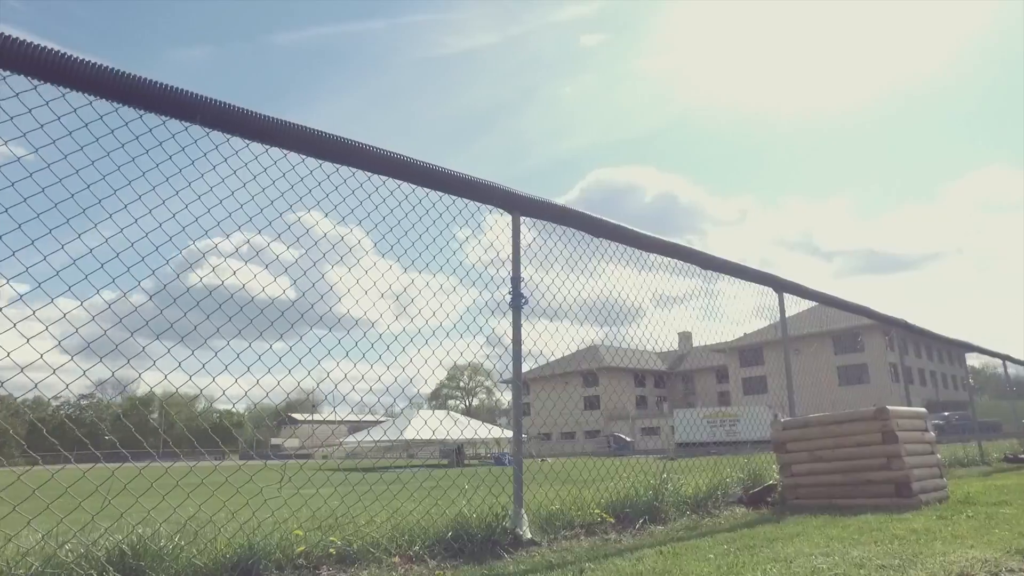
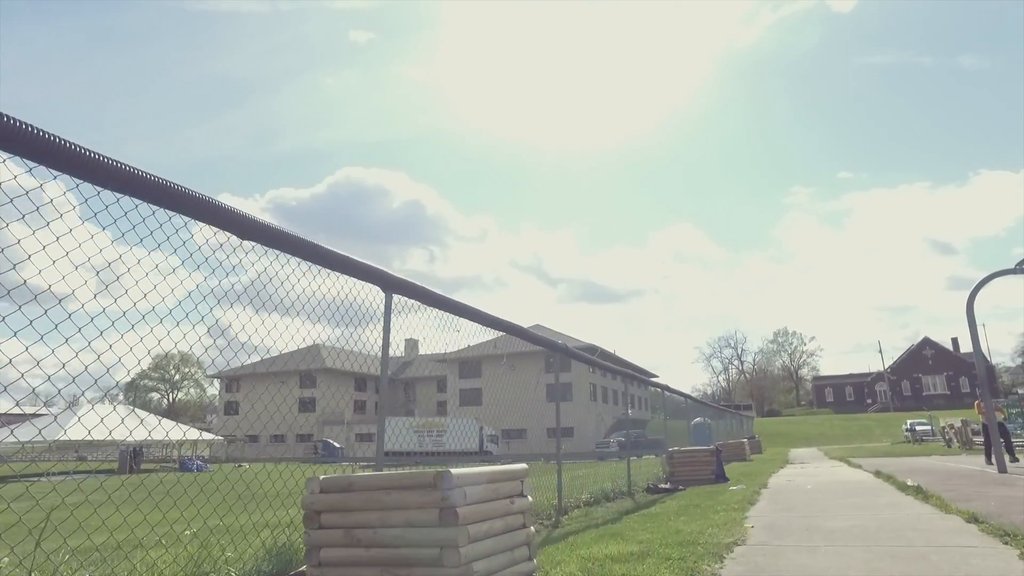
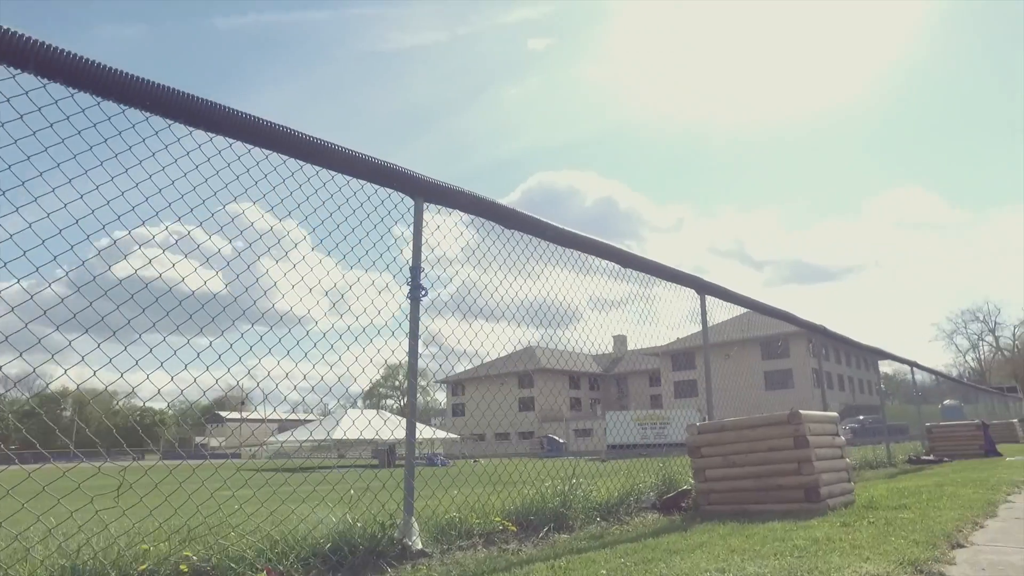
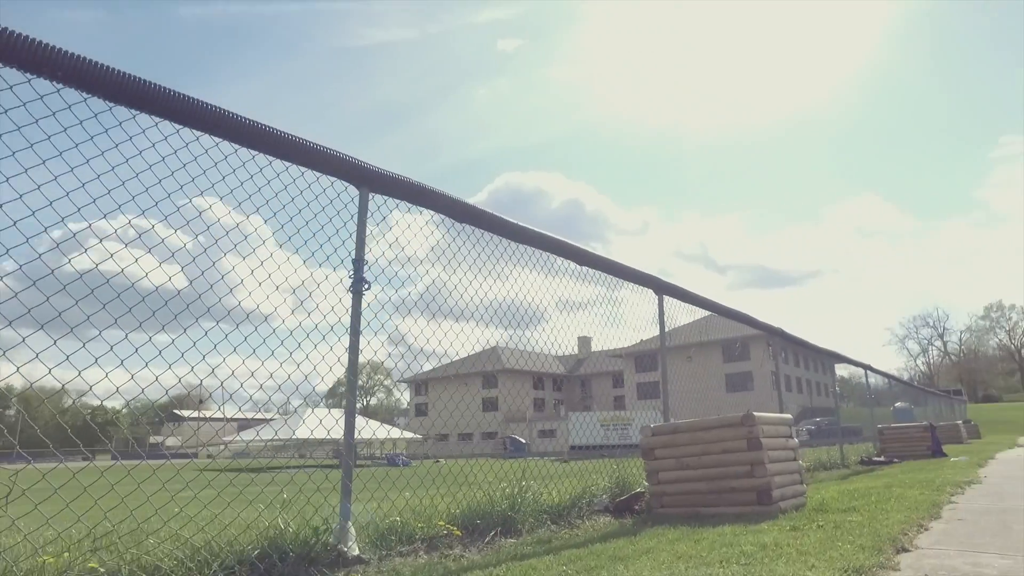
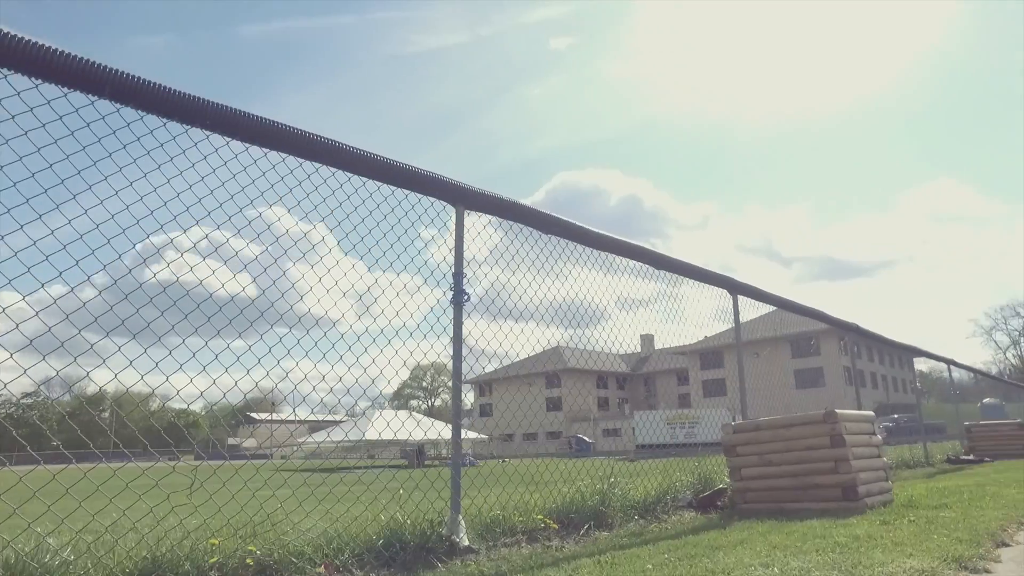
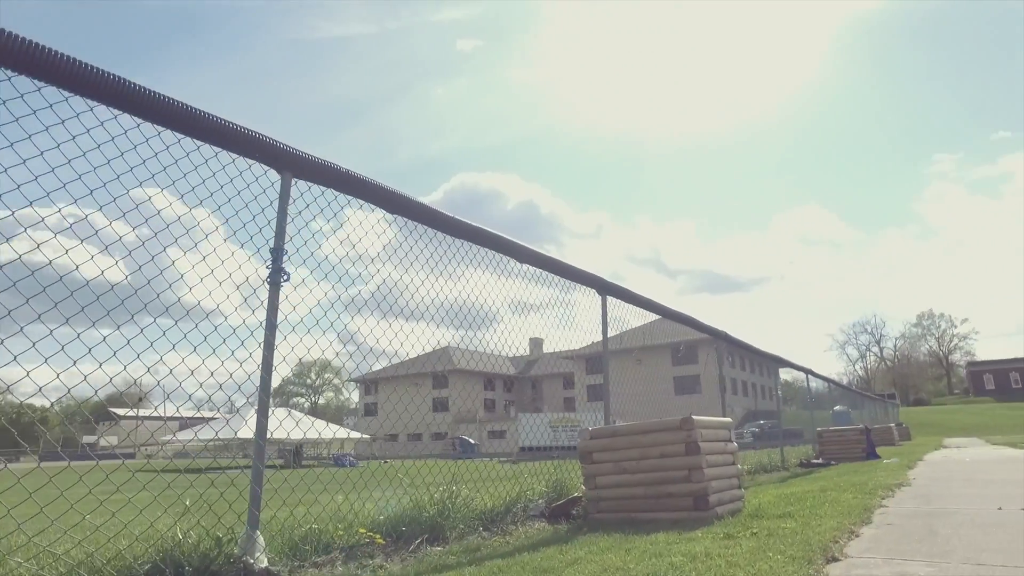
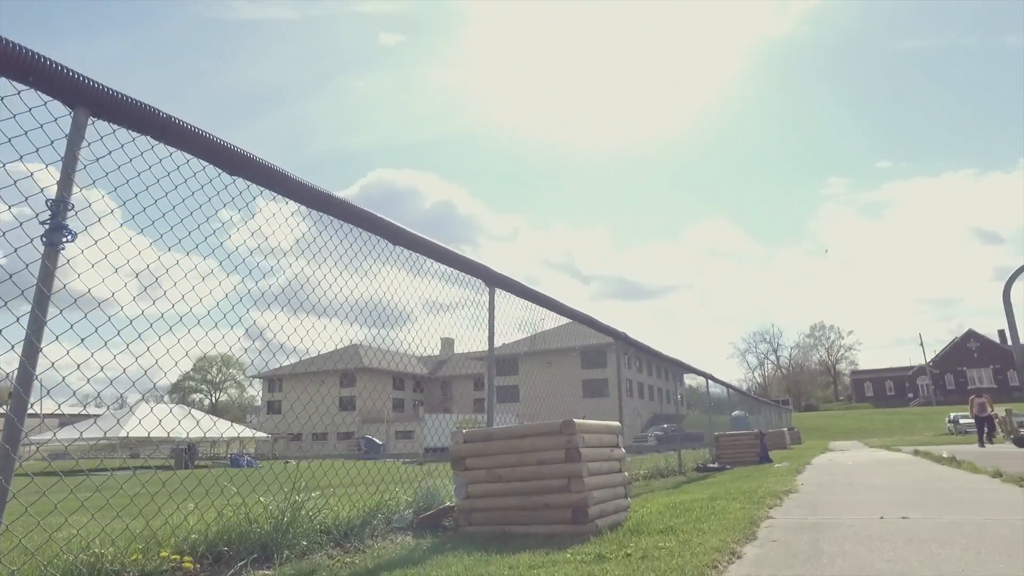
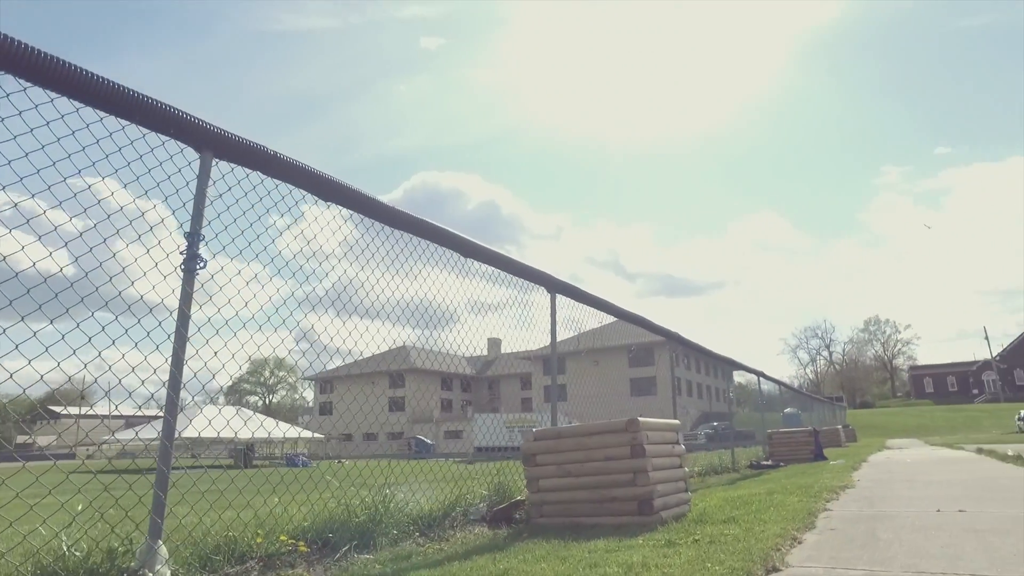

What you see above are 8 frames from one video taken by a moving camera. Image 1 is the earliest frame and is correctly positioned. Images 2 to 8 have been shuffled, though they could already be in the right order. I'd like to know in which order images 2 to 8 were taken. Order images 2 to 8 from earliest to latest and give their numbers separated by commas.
5, 3, 4, 6, 8, 7, 2
